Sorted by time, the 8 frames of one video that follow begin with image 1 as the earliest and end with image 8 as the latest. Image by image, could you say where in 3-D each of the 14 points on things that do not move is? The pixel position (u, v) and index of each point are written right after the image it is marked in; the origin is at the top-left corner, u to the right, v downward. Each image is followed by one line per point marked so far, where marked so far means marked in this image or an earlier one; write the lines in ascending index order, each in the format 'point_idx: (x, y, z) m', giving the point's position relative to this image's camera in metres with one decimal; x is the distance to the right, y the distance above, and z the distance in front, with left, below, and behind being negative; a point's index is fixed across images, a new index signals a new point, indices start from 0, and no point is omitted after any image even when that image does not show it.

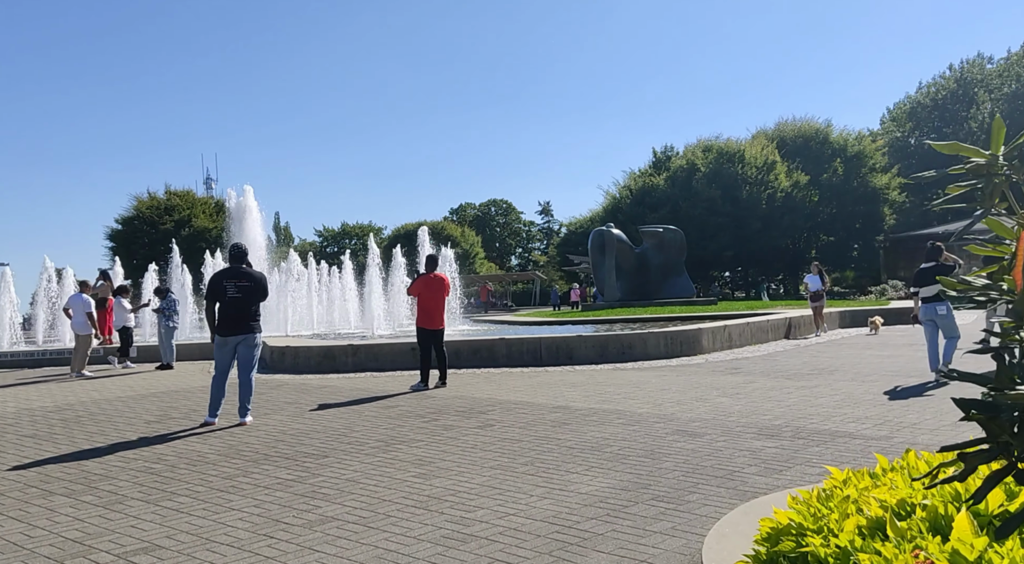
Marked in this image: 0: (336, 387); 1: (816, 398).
0: (-2.1, -1.3, +10.8) m
1: (+3.1, -1.2, +8.9) m
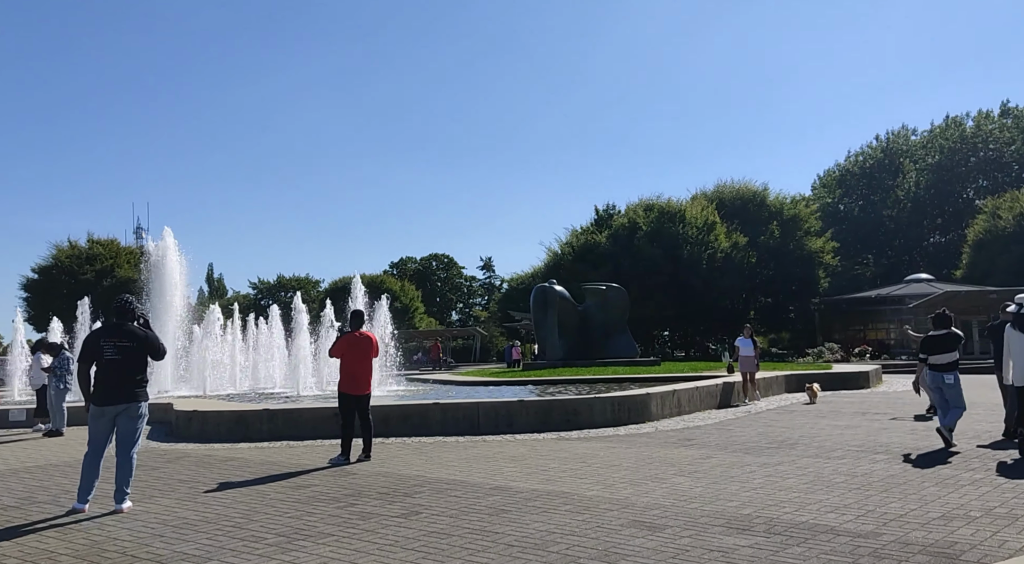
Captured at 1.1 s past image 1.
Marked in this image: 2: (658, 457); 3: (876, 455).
0: (-2.9, -1.9, +9.5) m
1: (+2.5, -1.8, +8.0) m
2: (+1.6, -2.0, +10.0) m
3: (+4.1, -1.9, +9.9) m
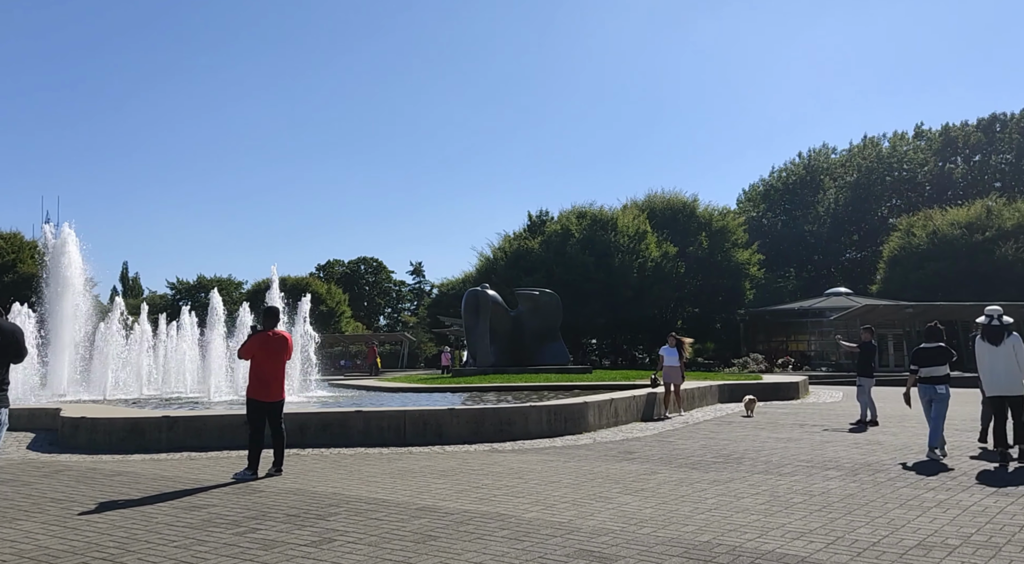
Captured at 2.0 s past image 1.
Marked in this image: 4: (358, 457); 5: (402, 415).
0: (-3.6, -1.8, +8.3) m
1: (+1.9, -1.8, +7.3) m
2: (+0.9, -2.0, +9.2) m
3: (+3.4, -2.0, +9.4) m
4: (-1.8, -2.0, +9.9) m
5: (-1.5, -1.7, +11.4) m
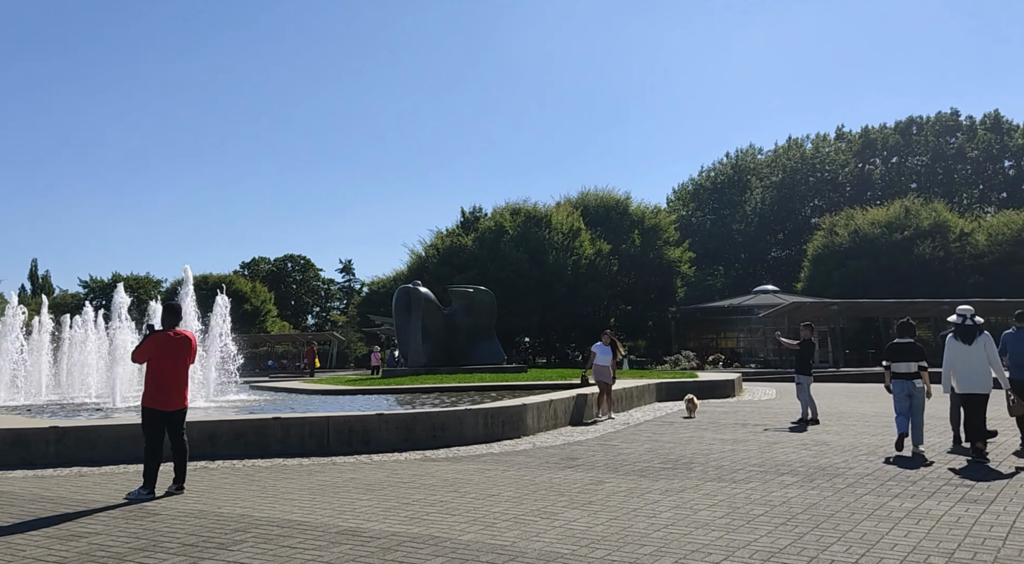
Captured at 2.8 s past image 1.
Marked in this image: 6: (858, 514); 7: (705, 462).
0: (-4.1, -1.8, +7.2) m
1: (+1.4, -1.8, +6.7) m
2: (+0.3, -1.9, +8.4) m
3: (+2.7, -1.9, +8.8) m
4: (-2.4, -1.9, +8.9) m
5: (-2.2, -1.7, +10.5) m
6: (+2.7, -1.8, +6.9) m
7: (+2.1, -2.0, +9.8) m
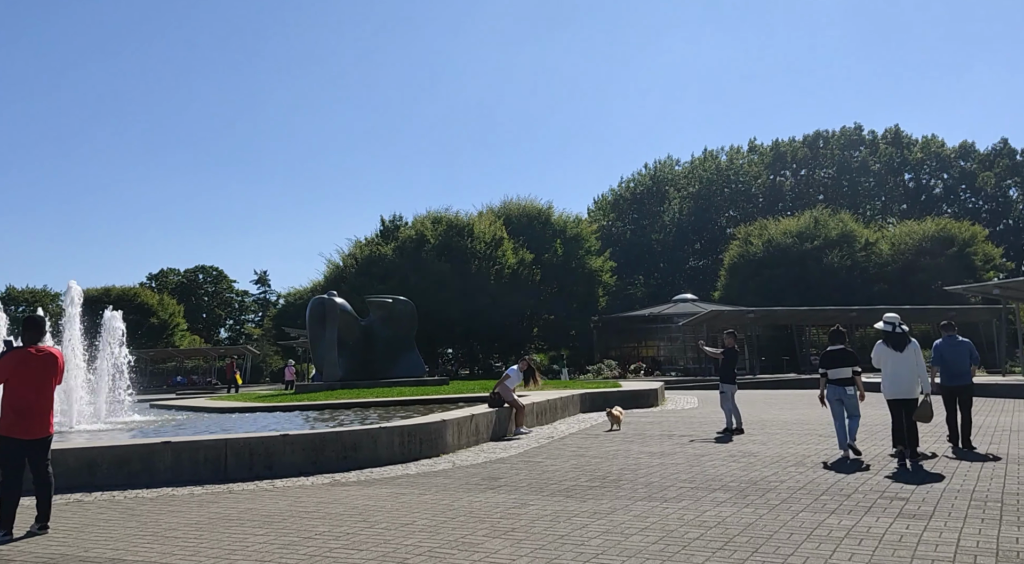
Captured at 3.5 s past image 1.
0: (-4.7, -1.9, +6.2) m
1: (+0.8, -1.8, +6.1) m
2: (-0.5, -2.0, +7.8) m
3: (+1.9, -2.0, +8.4) m
4: (-3.2, -2.0, +8.0) m
5: (-3.2, -1.8, +9.6) m
6: (+2.1, -1.8, +6.4) m
7: (+1.3, -2.1, +9.3) m
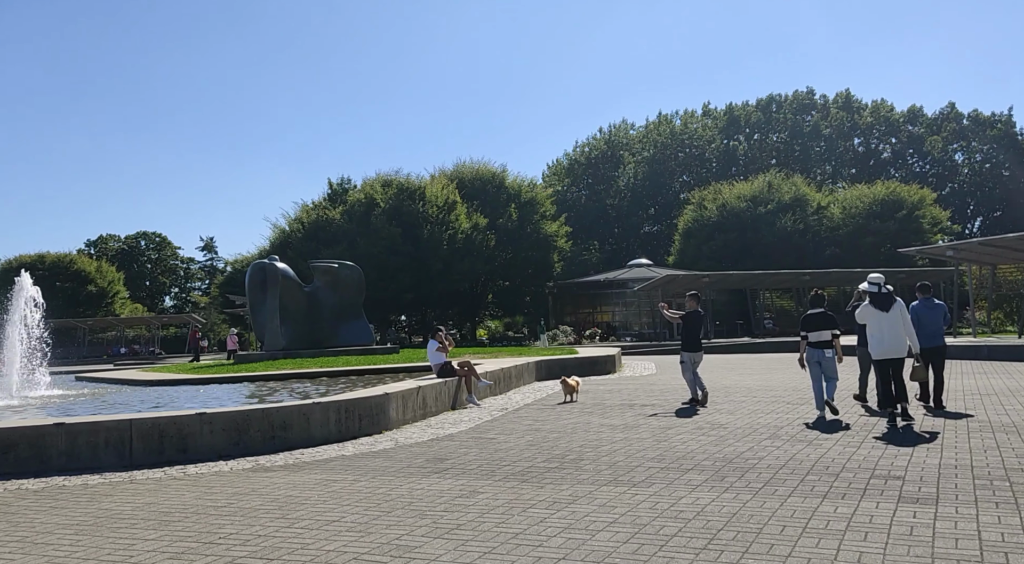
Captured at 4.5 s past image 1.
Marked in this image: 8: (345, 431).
0: (-5.0, -1.6, +5.0) m
1: (+0.5, -1.5, +5.1) m
2: (-0.9, -1.6, +6.7) m
3: (+1.5, -1.6, +7.4) m
4: (-3.6, -1.7, +6.9) m
5: (-3.7, -1.4, +8.4) m
6: (+1.8, -1.5, +5.5) m
7: (+0.8, -1.7, +8.3) m
8: (-1.9, -1.7, +9.8) m
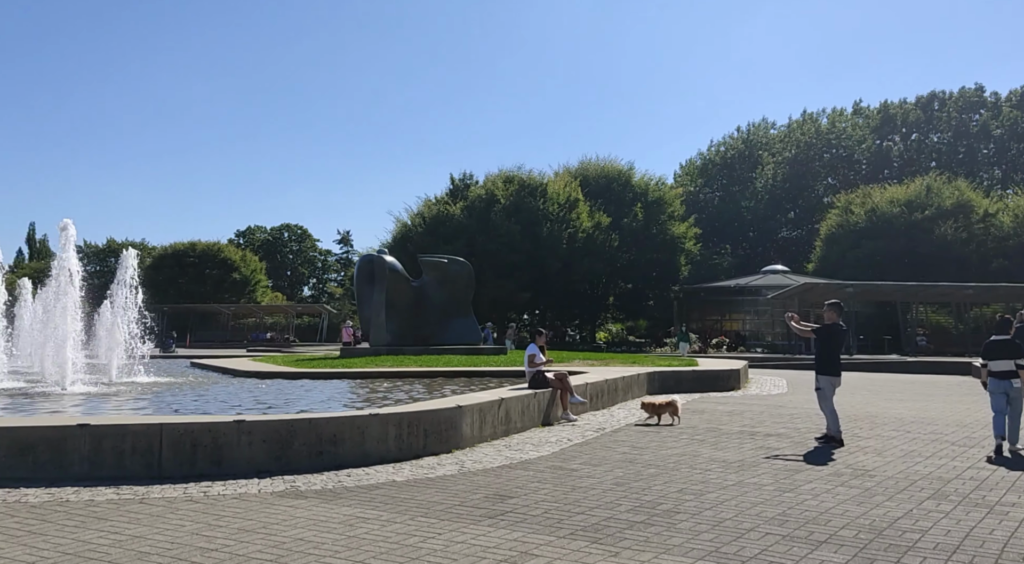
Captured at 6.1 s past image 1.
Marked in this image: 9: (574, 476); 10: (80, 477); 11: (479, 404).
0: (-4.9, -1.4, +4.1) m
1: (+0.6, -1.6, +3.5) m
2: (-0.5, -1.6, +5.3) m
3: (+1.9, -1.7, +5.6) m
4: (-3.2, -1.6, +5.8) m
5: (-3.0, -1.3, +7.3) m
6: (+1.9, -1.6, +3.7) m
7: (+1.4, -1.7, +6.6) m
8: (-1.0, -1.6, +8.5) m
9: (+0.6, -1.7, +8.0) m
10: (-3.6, -1.6, +7.2) m
11: (-0.4, -1.3, +9.7) m
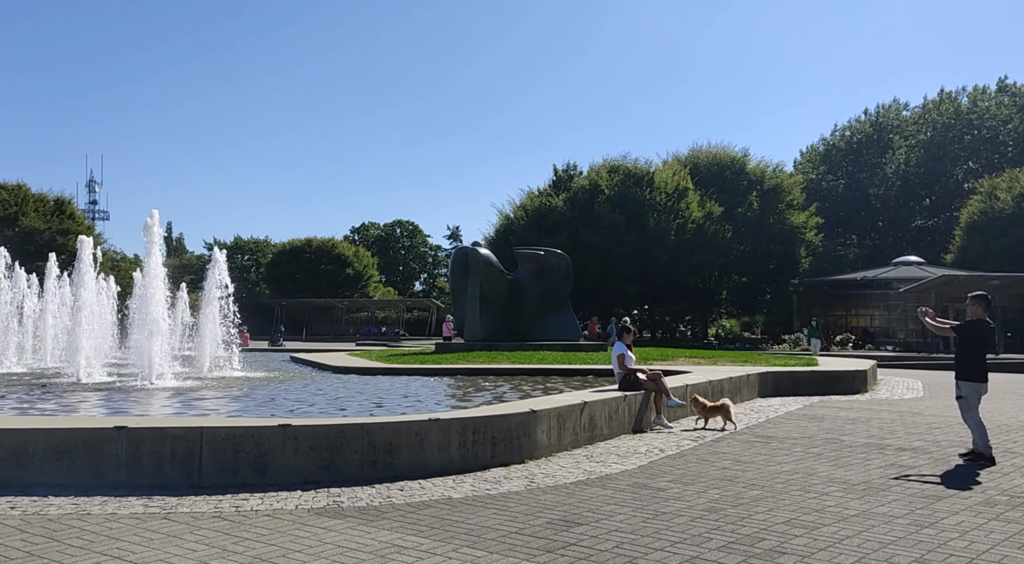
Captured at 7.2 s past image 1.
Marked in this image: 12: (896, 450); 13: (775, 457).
0: (-4.7, -1.4, +3.7) m
1: (+0.6, -1.5, +2.4) m
2: (-0.2, -1.6, +4.3) m
3: (+2.2, -1.6, +4.4) m
4: (-2.9, -1.5, +5.2) m
5: (-2.5, -1.2, +6.7) m
6: (+2.0, -1.5, +2.4) m
7: (+1.8, -1.6, +5.4) m
8: (-0.4, -1.5, +7.5) m
9: (+1.2, -1.7, +6.9) m
10: (-3.0, -1.5, +6.6) m
11: (+0.4, -1.3, +8.7) m
12: (+4.2, -1.9, +9.7) m
13: (+2.7, -1.8, +8.9) m
